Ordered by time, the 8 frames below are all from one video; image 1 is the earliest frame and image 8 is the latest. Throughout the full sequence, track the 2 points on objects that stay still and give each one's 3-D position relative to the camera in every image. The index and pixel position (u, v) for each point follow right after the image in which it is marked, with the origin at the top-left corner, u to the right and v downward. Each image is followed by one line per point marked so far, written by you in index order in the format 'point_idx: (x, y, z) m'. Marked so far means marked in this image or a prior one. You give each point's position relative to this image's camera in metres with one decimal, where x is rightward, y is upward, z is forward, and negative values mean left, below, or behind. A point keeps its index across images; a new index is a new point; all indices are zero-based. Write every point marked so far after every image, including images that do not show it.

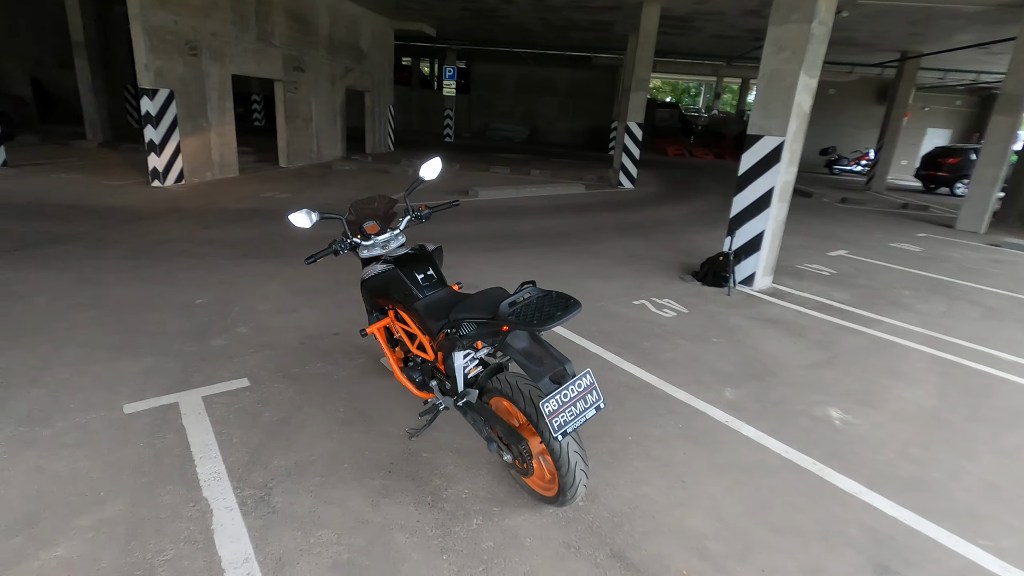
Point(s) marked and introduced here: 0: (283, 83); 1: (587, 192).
0: (-5.9, +5.3, +13.7) m
1: (+2.0, +2.5, +13.9) m
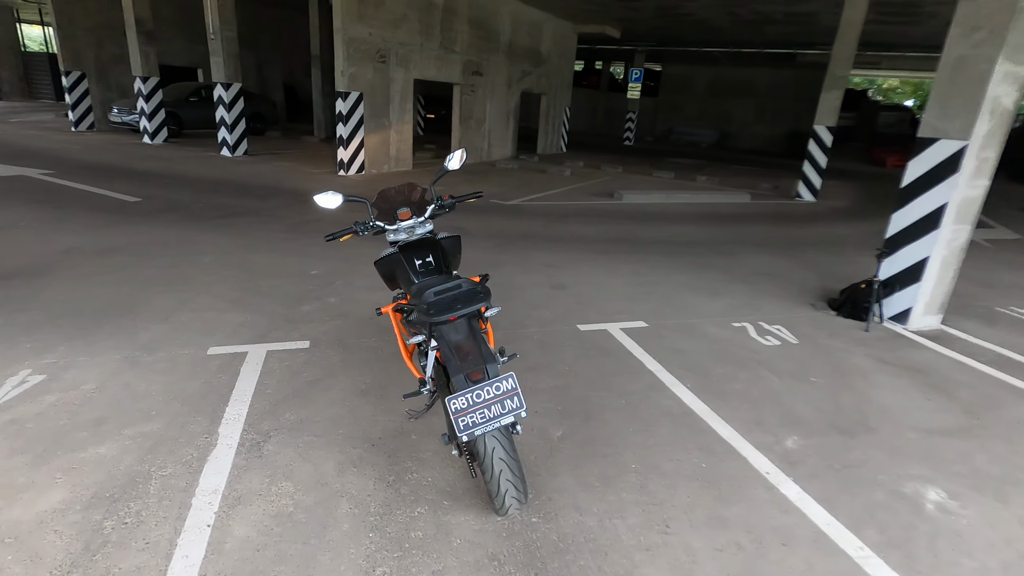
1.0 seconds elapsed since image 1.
0: (-1.4, +5.6, +14.9) m
1: (+5.7, +2.0, +12.5) m
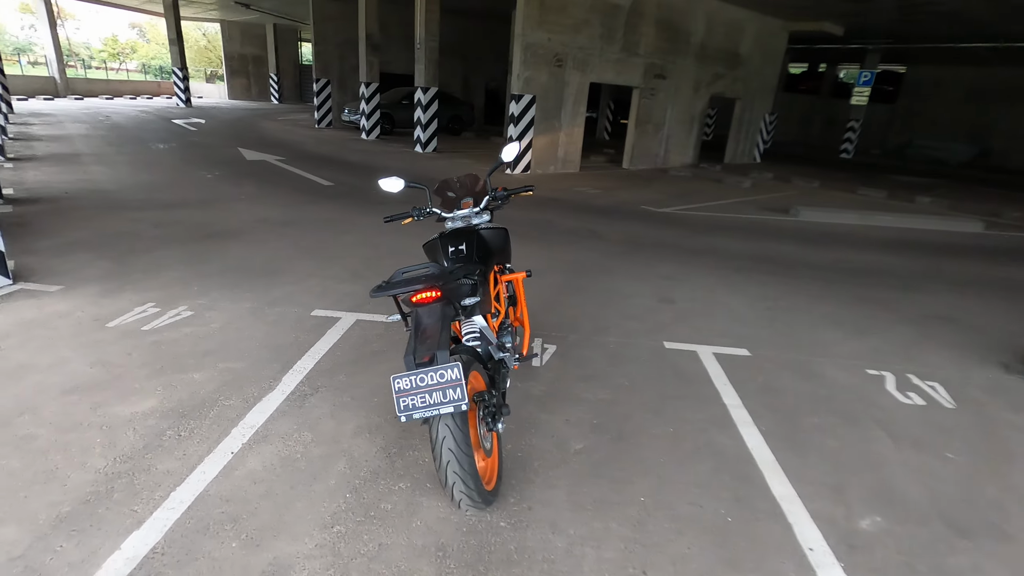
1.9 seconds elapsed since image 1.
0: (+3.5, +5.4, +14.5) m
1: (+9.0, +1.0, +9.9) m
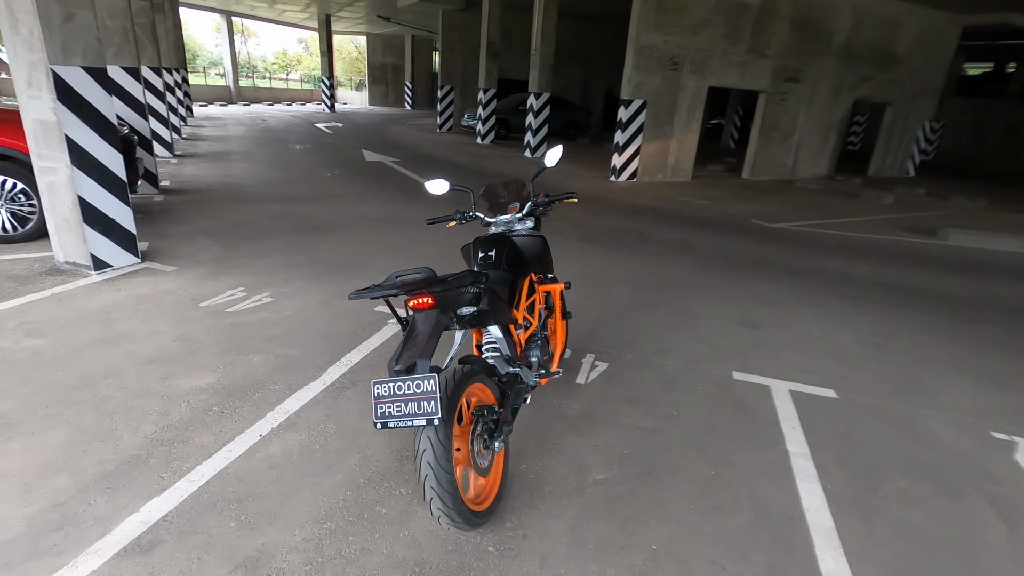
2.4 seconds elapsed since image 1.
0: (+6.4, +4.9, +13.4) m
1: (+10.5, +0.2, +7.7) m
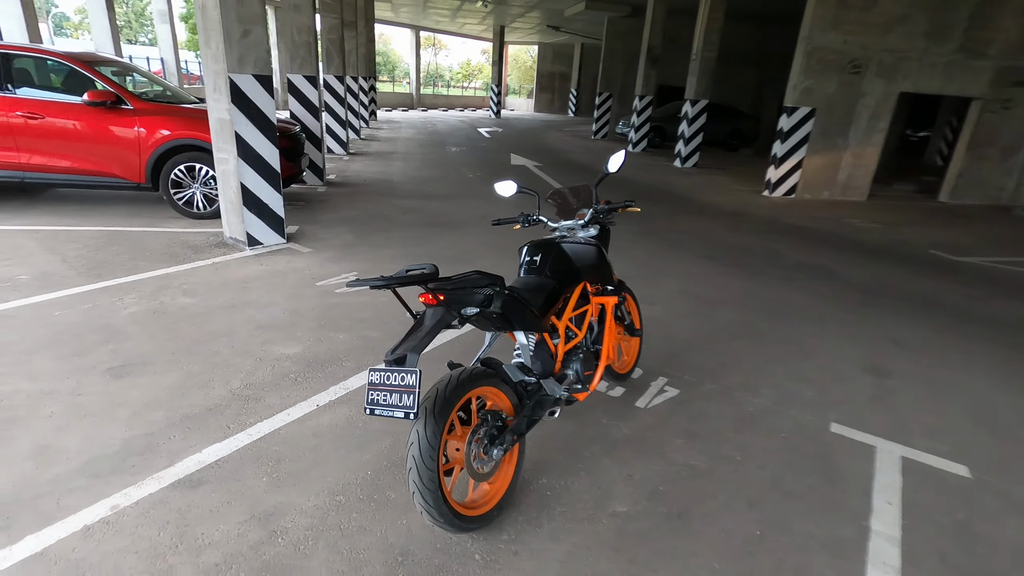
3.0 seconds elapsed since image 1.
0: (+9.8, +3.9, +11.1) m
1: (+11.6, -1.0, +4.5) m
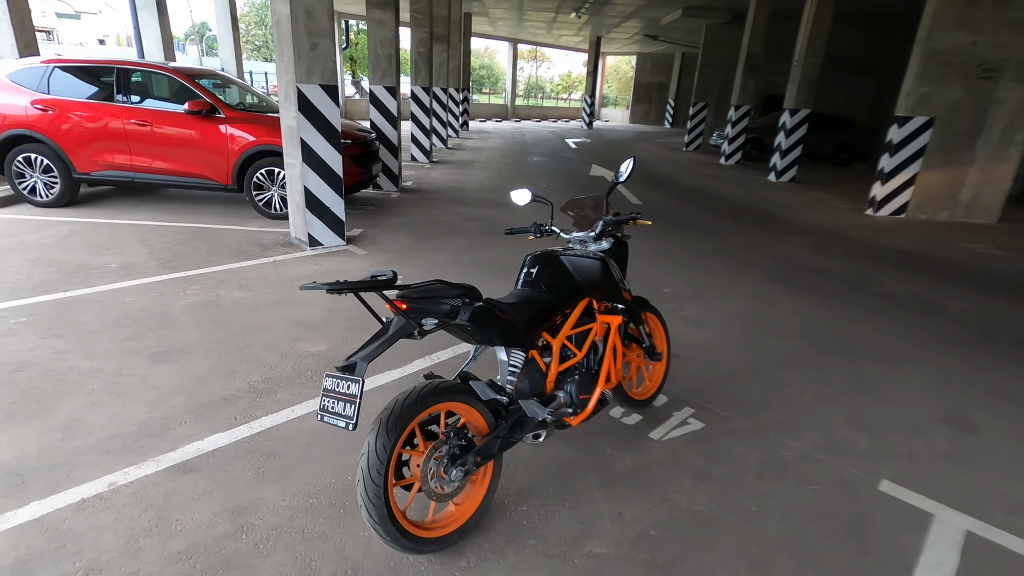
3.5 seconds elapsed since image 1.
0: (+11.2, +3.1, +9.2) m
1: (+11.7, -1.7, +2.4) m
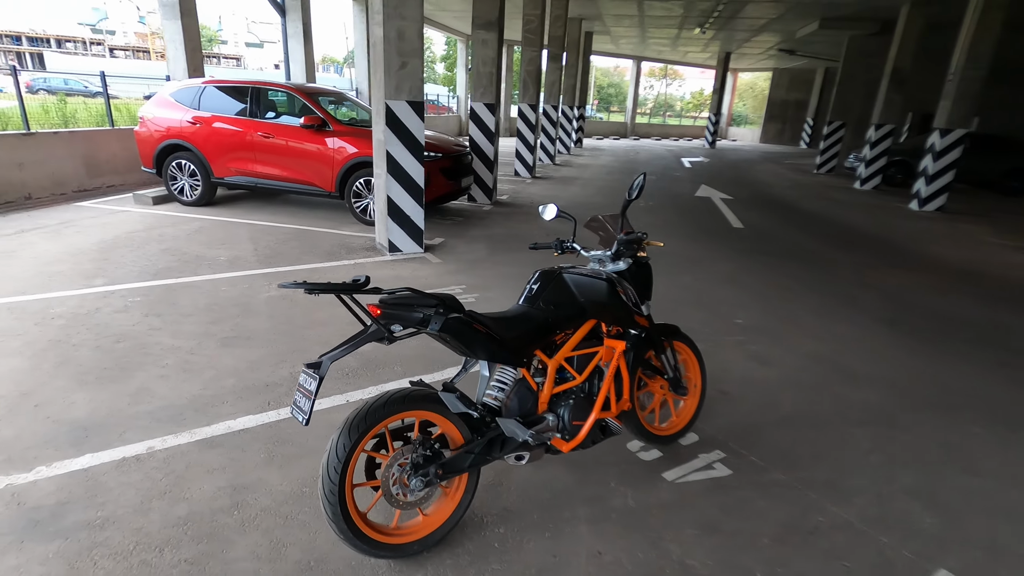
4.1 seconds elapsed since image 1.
0: (+12.6, +2.0, +6.7) m
1: (+11.2, -2.6, -0.1) m
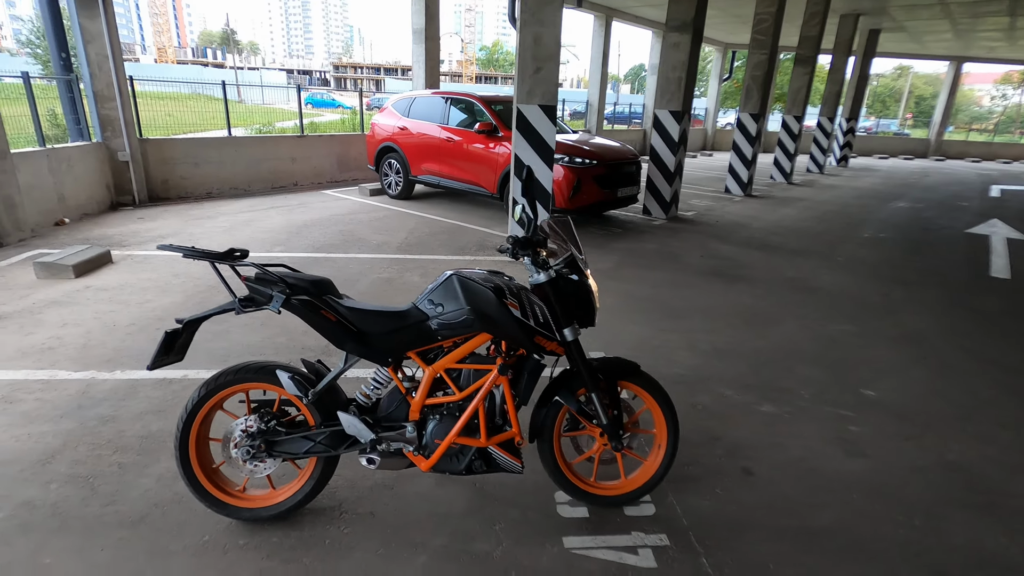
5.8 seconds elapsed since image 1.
0: (+12.9, 0.0, +0.6) m
1: (+8.1, -4.0, -4.9) m
